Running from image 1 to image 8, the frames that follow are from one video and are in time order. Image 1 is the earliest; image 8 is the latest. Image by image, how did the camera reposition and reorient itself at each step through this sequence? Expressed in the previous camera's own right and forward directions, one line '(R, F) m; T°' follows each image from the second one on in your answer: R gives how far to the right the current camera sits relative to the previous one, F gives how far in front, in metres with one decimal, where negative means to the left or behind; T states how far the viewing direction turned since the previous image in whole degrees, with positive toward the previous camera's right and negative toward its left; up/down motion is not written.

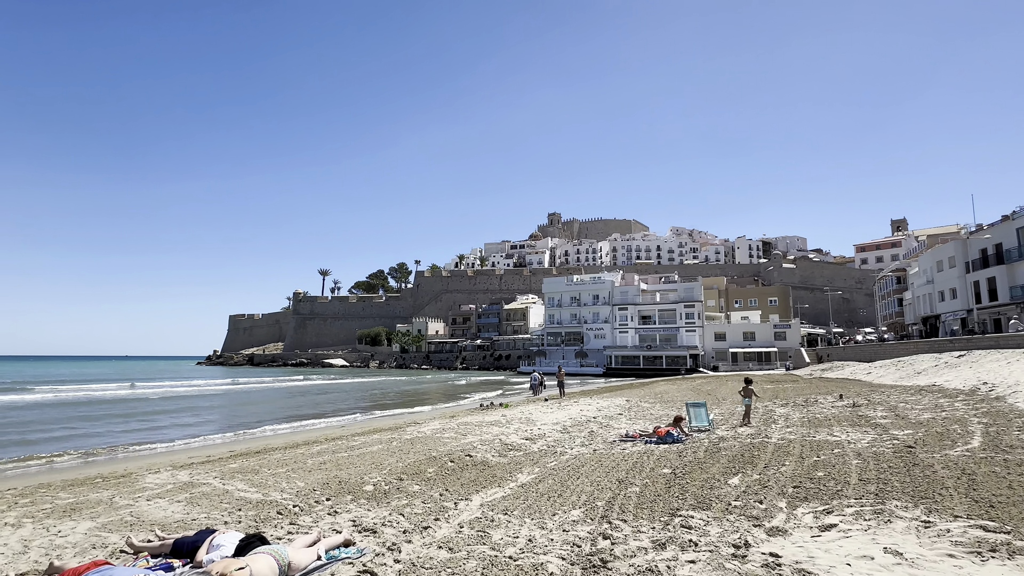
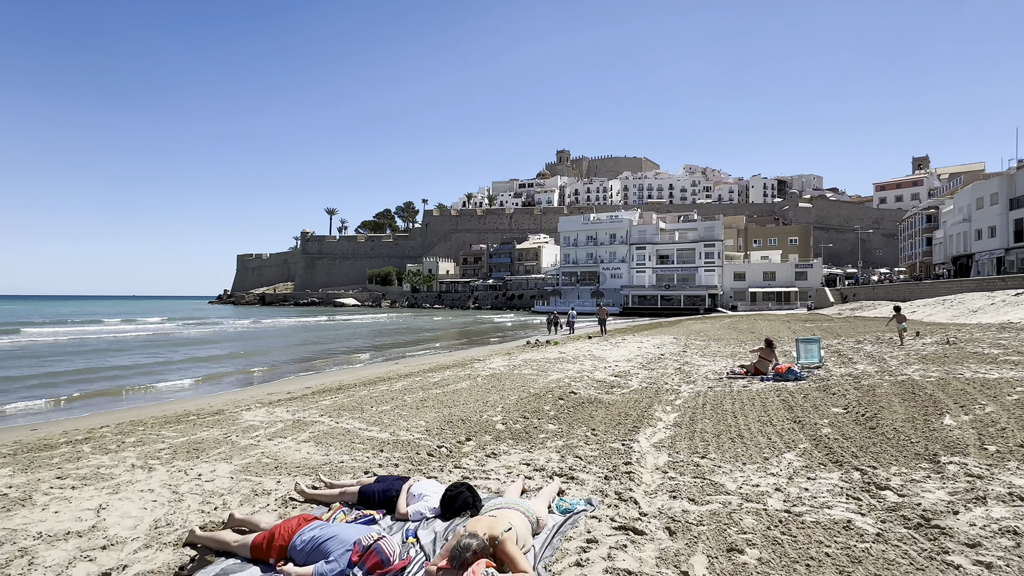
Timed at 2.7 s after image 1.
(-2.3, +1.1) m; 0°
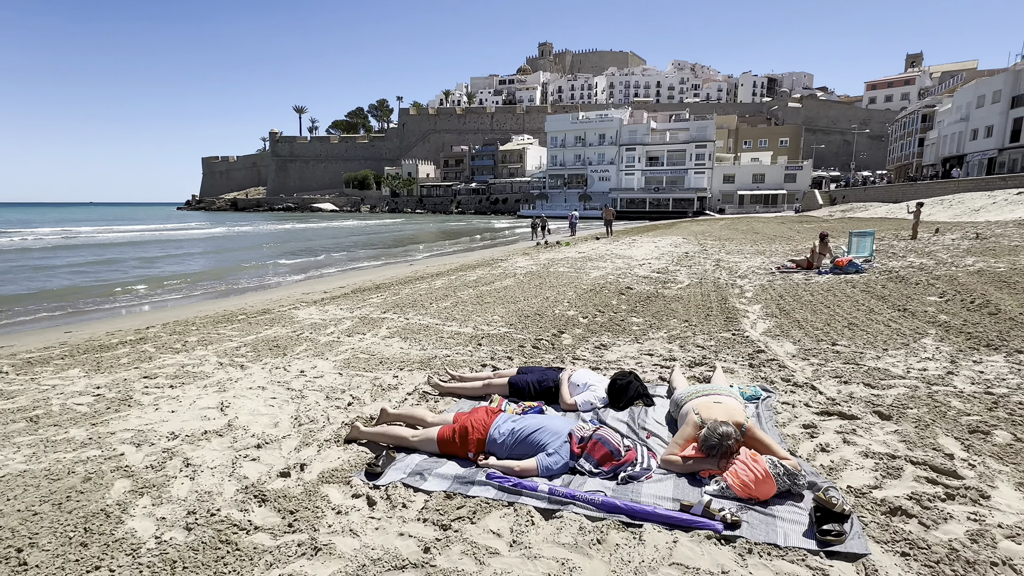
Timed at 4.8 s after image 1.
(-1.6, +0.6) m; +3°
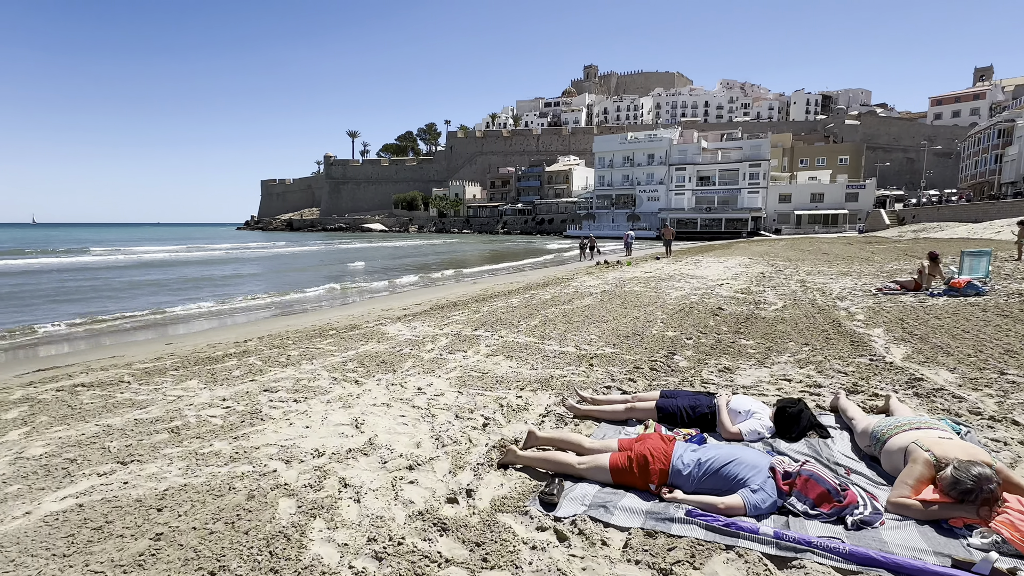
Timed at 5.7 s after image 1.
(-0.9, +0.2) m; -5°
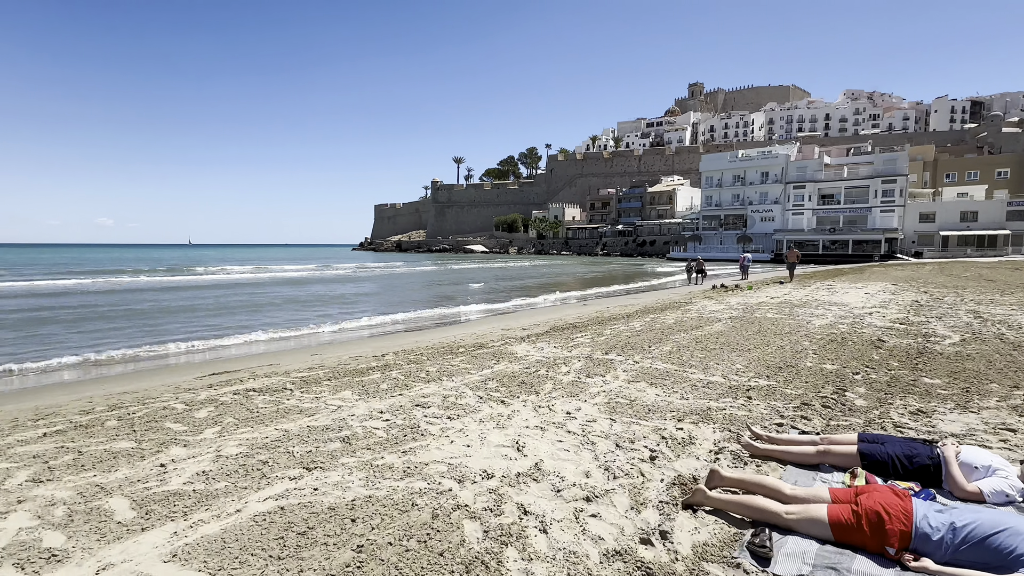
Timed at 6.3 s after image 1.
(-0.6, +0.1) m; -11°
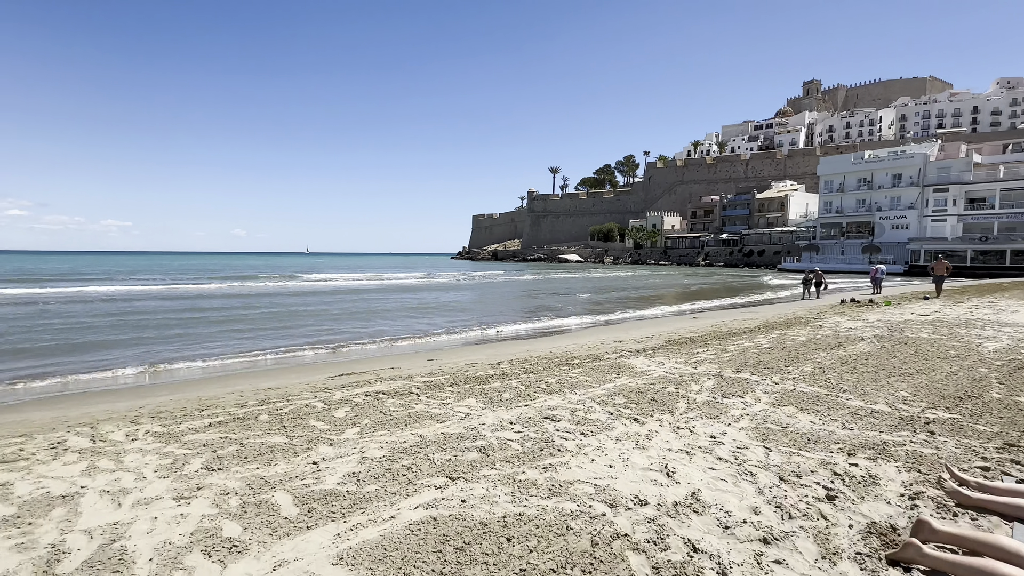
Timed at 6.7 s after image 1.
(-0.4, +0.2) m; -10°
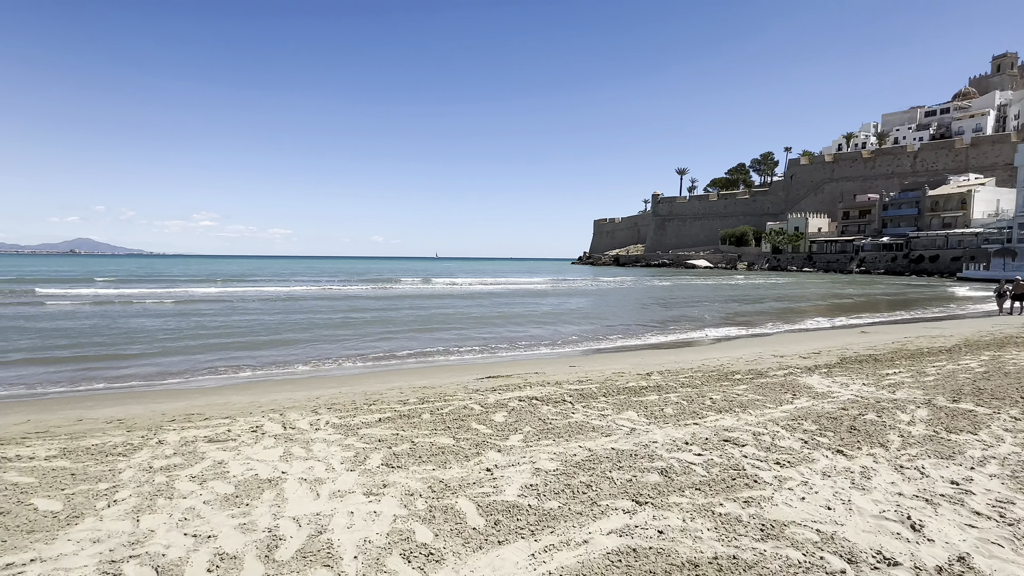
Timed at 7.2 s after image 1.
(-0.5, +0.2) m; -13°
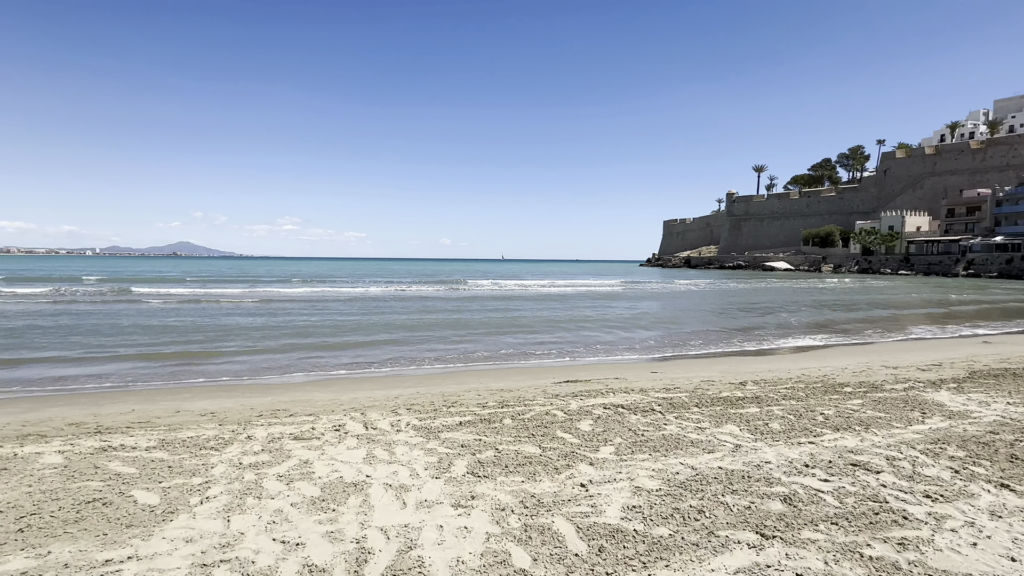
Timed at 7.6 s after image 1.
(-0.2, +0.3) m; -7°
